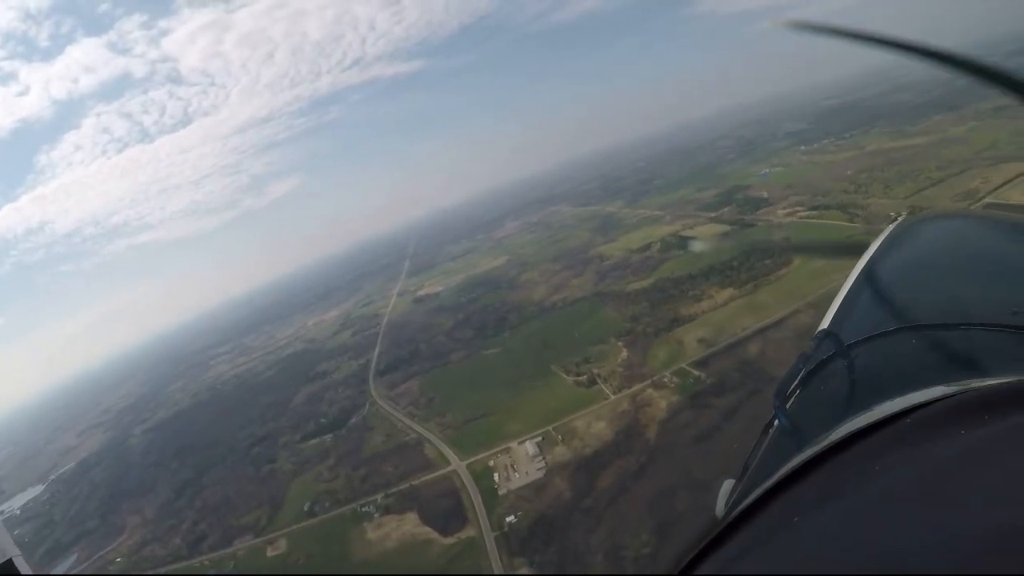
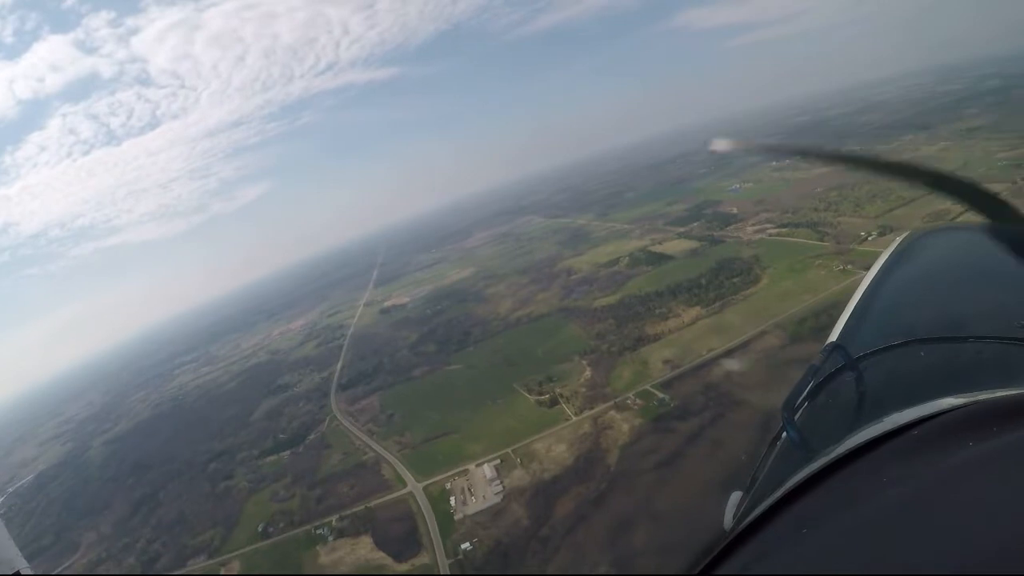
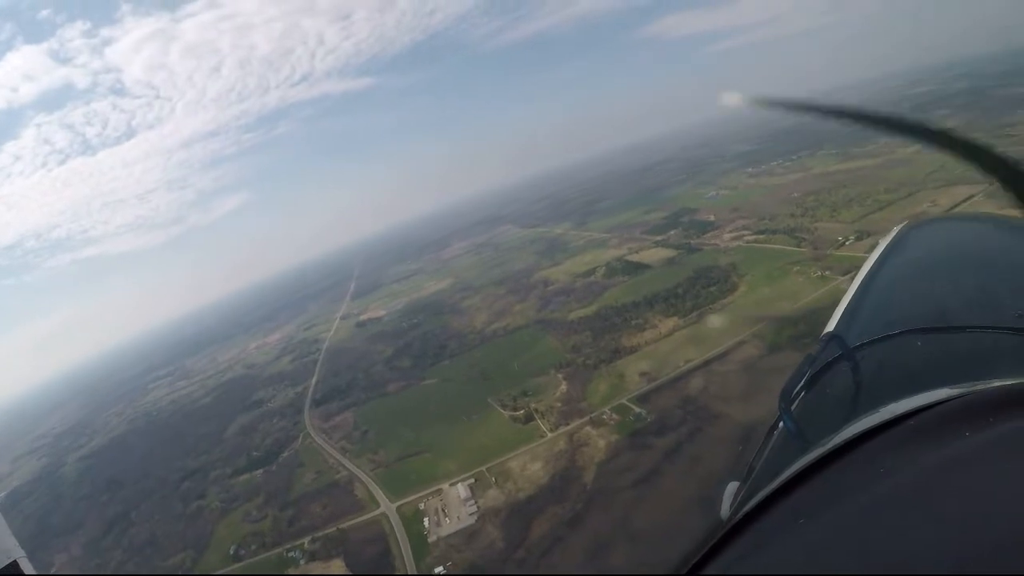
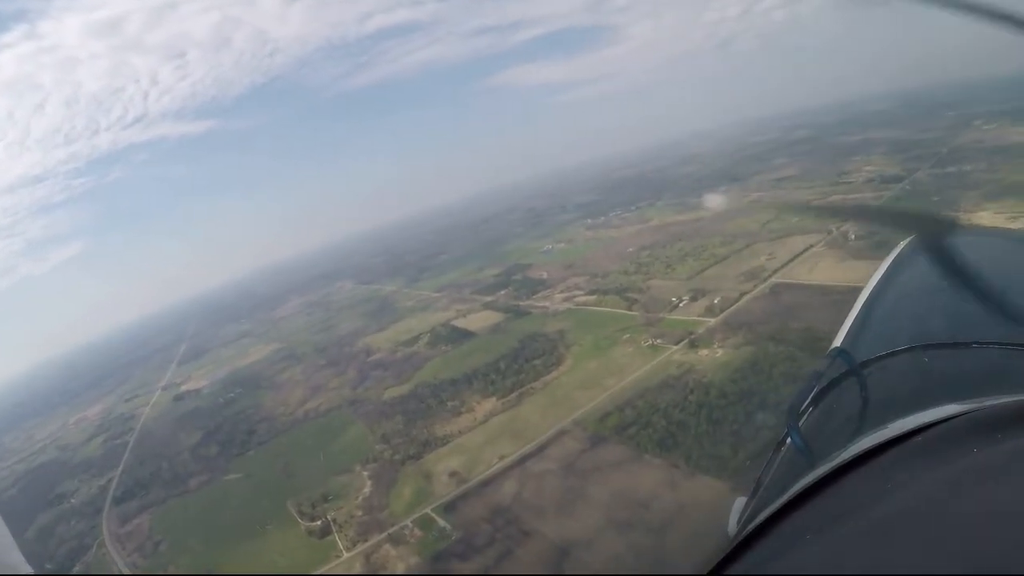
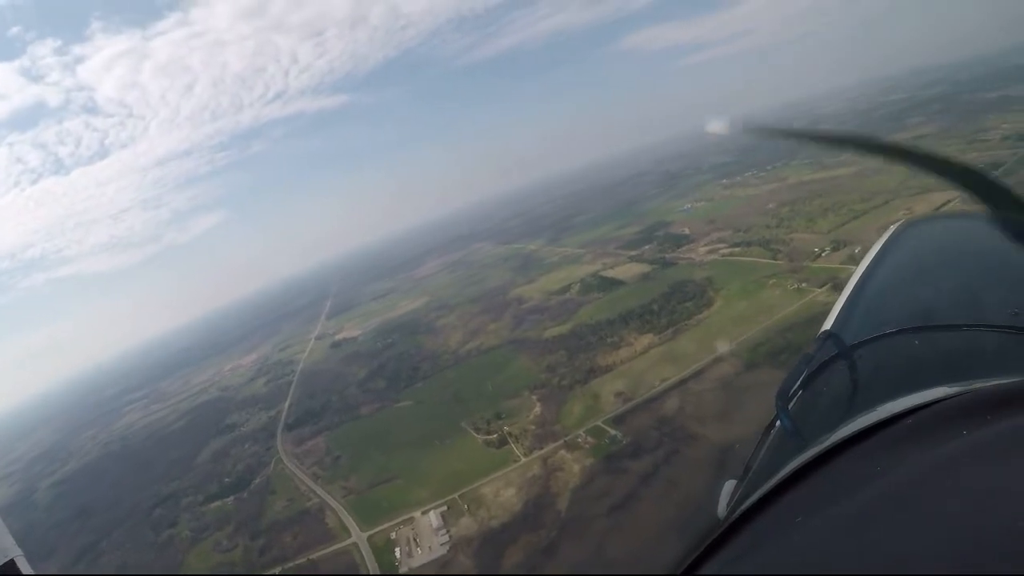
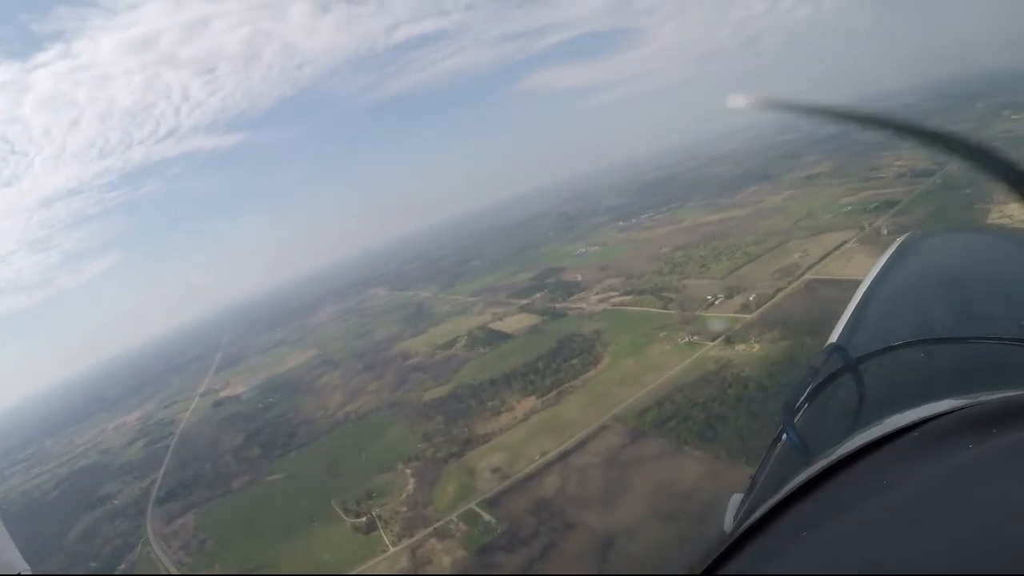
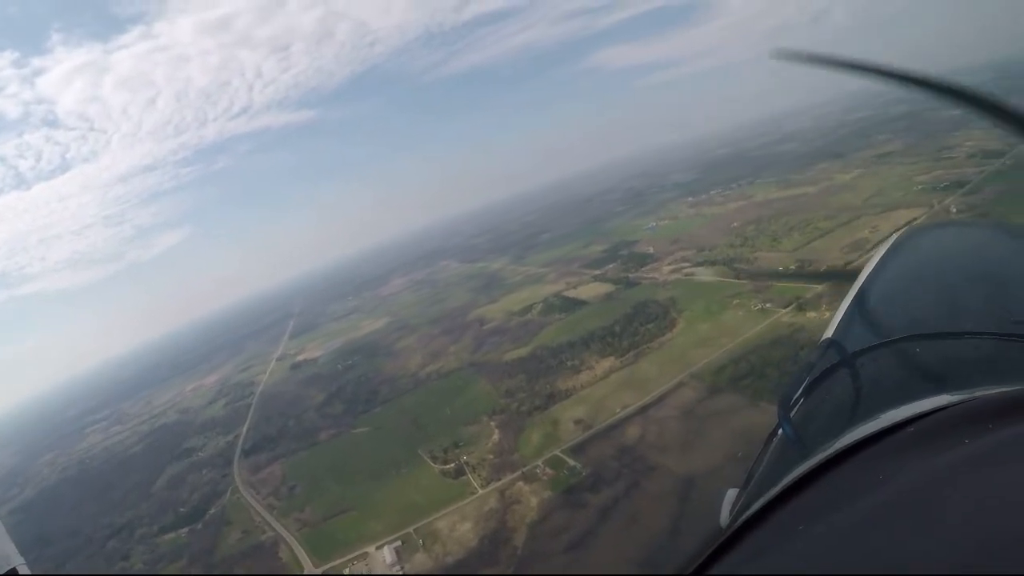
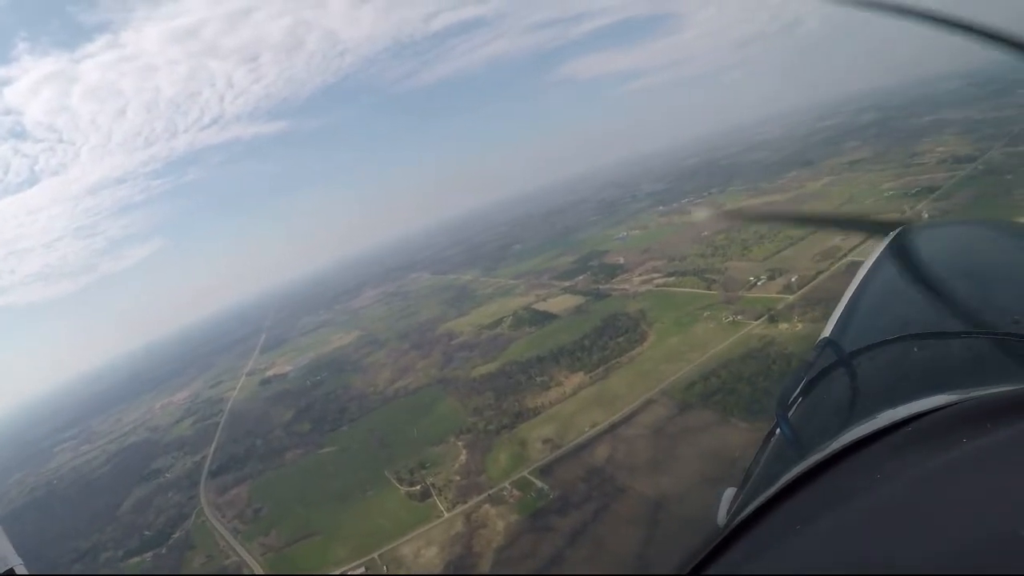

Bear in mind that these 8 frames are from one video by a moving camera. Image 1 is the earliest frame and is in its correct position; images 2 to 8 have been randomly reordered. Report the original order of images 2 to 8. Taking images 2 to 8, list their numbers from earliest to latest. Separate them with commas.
2, 3, 5, 7, 8, 6, 4
